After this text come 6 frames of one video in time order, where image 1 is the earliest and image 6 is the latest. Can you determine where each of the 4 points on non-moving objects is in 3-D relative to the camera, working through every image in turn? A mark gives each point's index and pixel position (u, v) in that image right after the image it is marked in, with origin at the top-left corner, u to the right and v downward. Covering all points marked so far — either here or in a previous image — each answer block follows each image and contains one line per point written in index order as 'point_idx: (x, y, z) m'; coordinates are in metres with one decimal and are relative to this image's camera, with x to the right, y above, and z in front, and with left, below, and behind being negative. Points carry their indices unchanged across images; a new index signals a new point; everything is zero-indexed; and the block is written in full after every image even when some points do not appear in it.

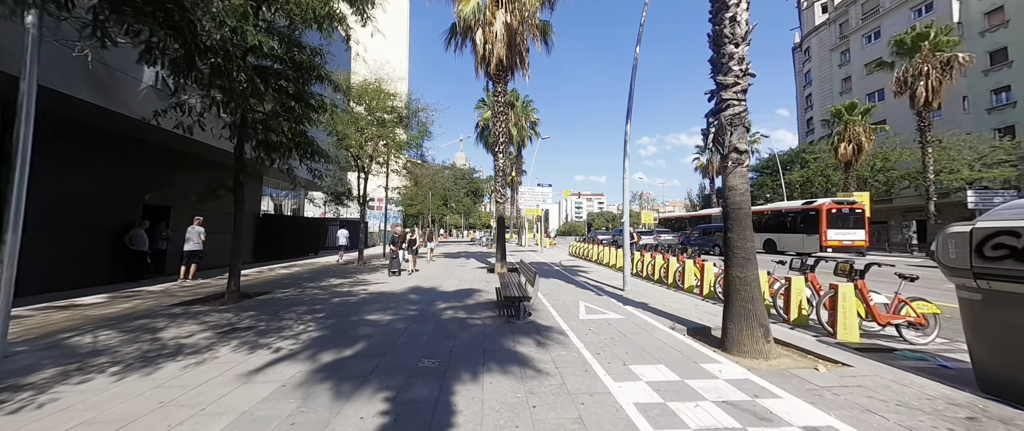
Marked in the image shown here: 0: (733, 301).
0: (+3.4, -1.3, +4.9) m
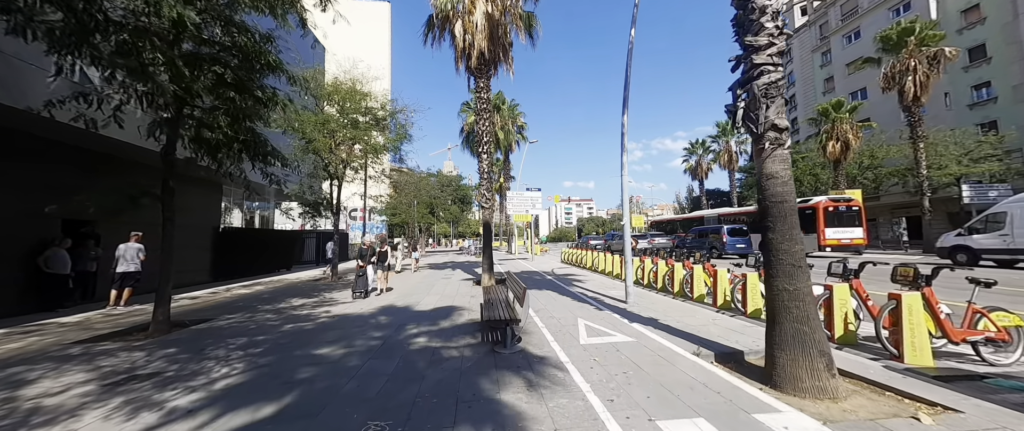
0: (+3.2, -1.3, +3.8) m
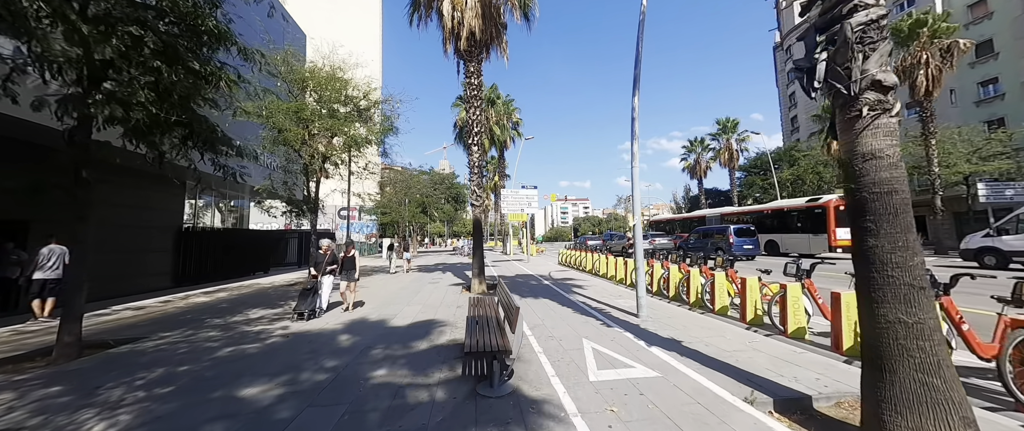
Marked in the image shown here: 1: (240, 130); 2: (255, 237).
0: (+3.1, -1.3, +2.5) m
1: (-11.7, +3.7, +13.3) m
2: (-15.1, -1.3, +18.7) m
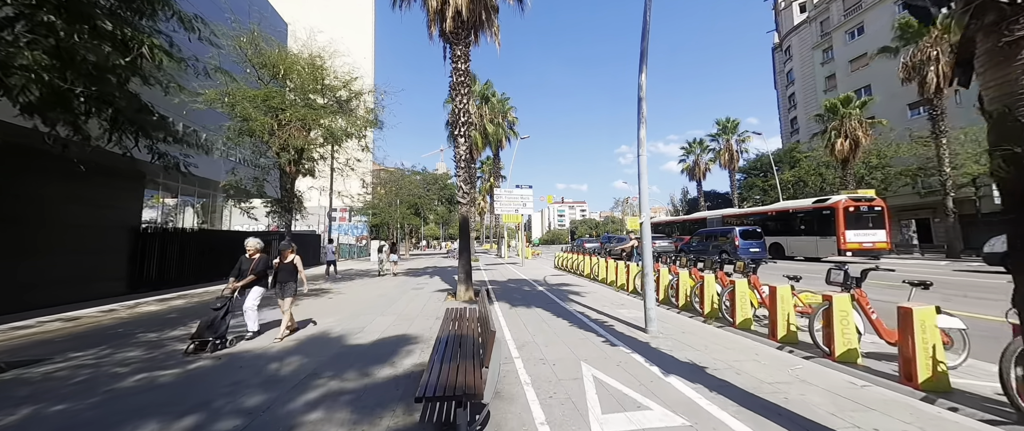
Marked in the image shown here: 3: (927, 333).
0: (+2.8, -1.1, +1.5) m
1: (-12.0, +3.7, +12.1) m
2: (-15.5, -1.3, +17.4) m
3: (+4.9, -1.4, +3.7) m
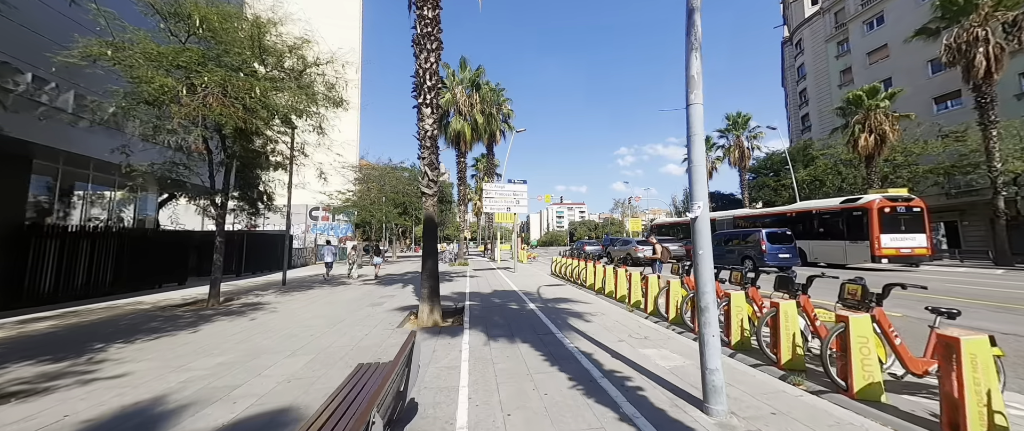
0: (+2.4, -1.0, -1.1) m
1: (-12.5, +3.9, +9.5) m
2: (-16.0, -1.1, +14.7) m
3: (+4.4, -1.3, +1.2) m
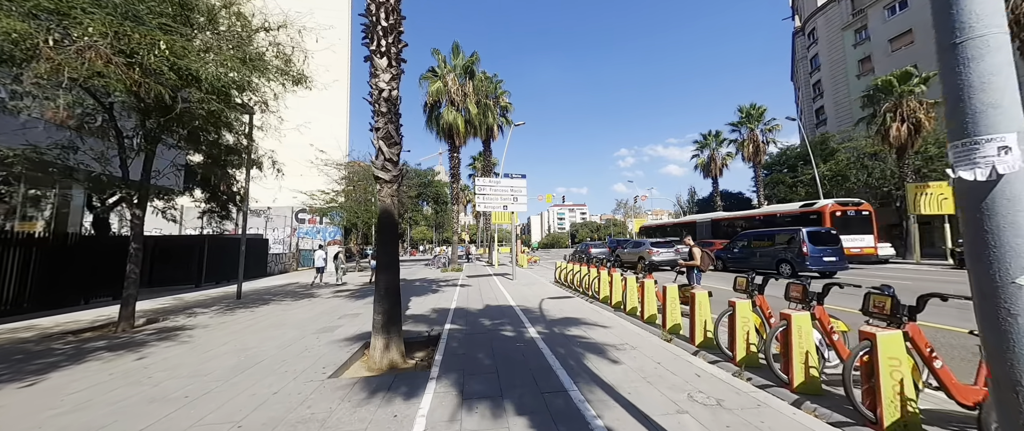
0: (+2.2, -0.8, -3.4) m
1: (-12.7, +3.9, +7.3) m
2: (-16.1, -1.2, +12.5) m
3: (+4.2, -1.1, -1.2) m
